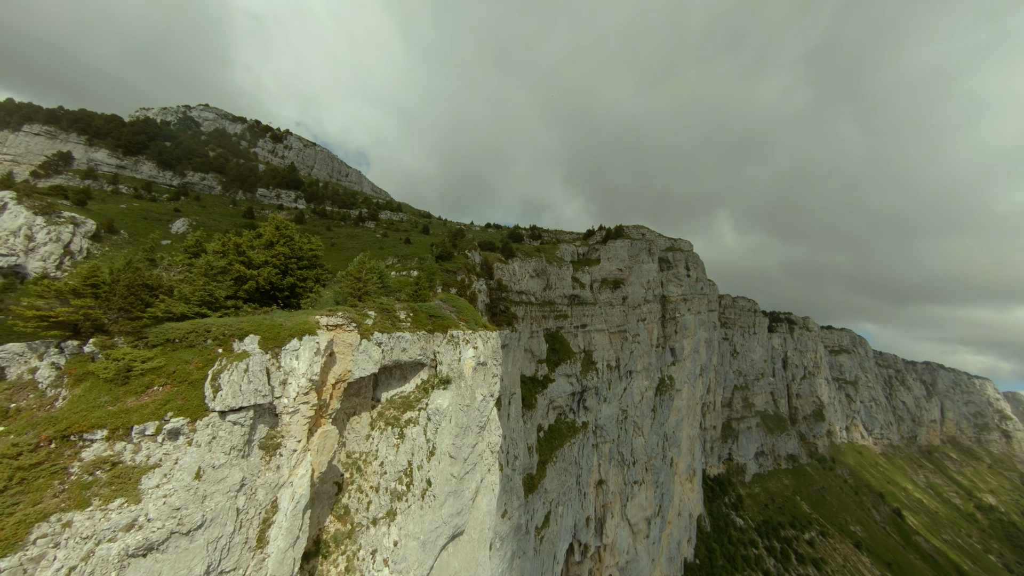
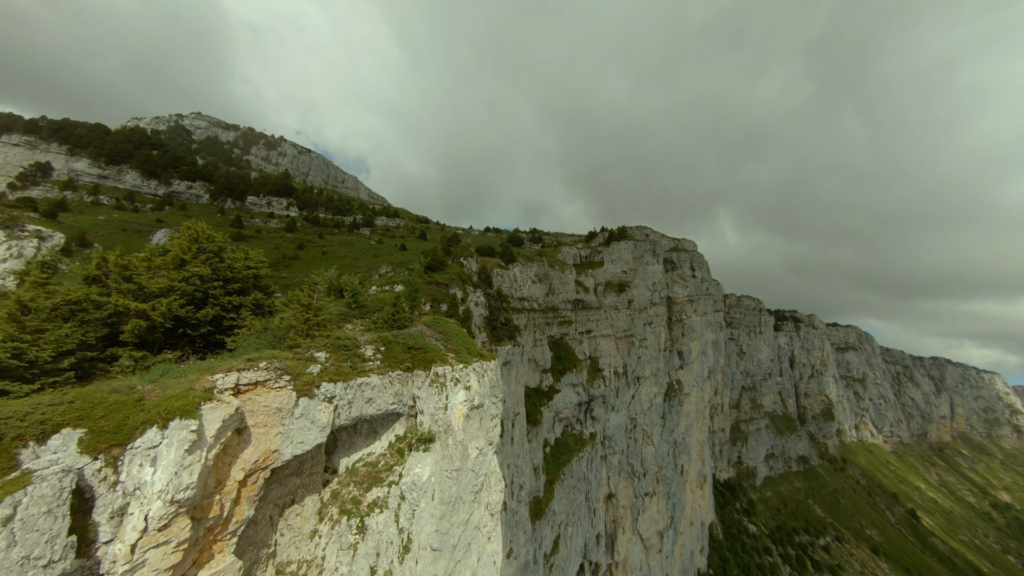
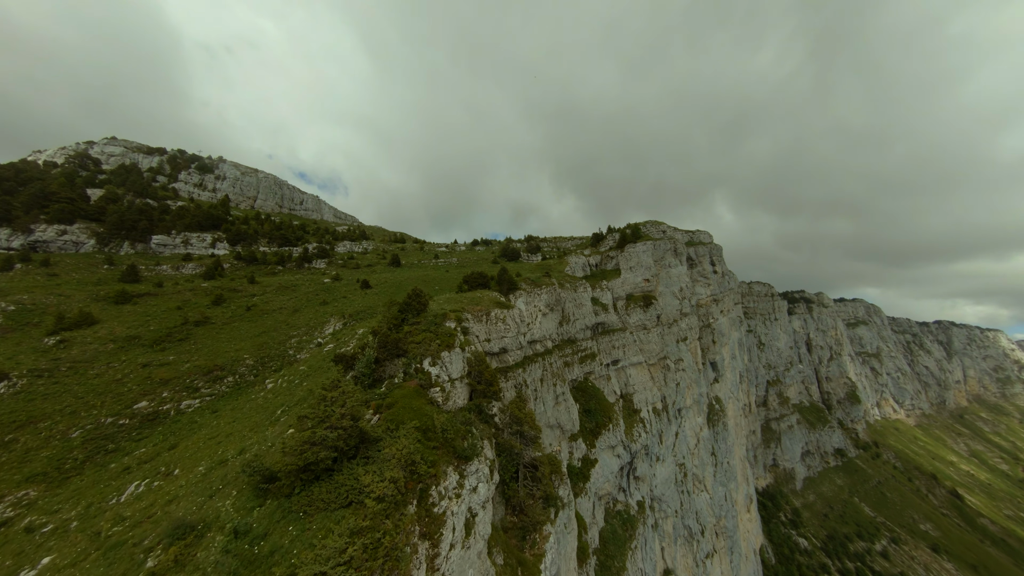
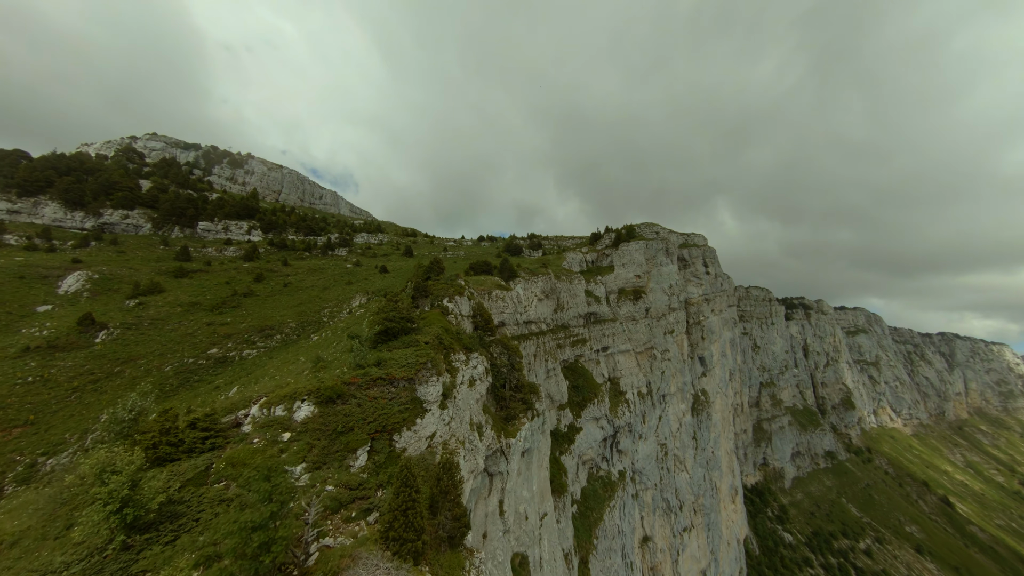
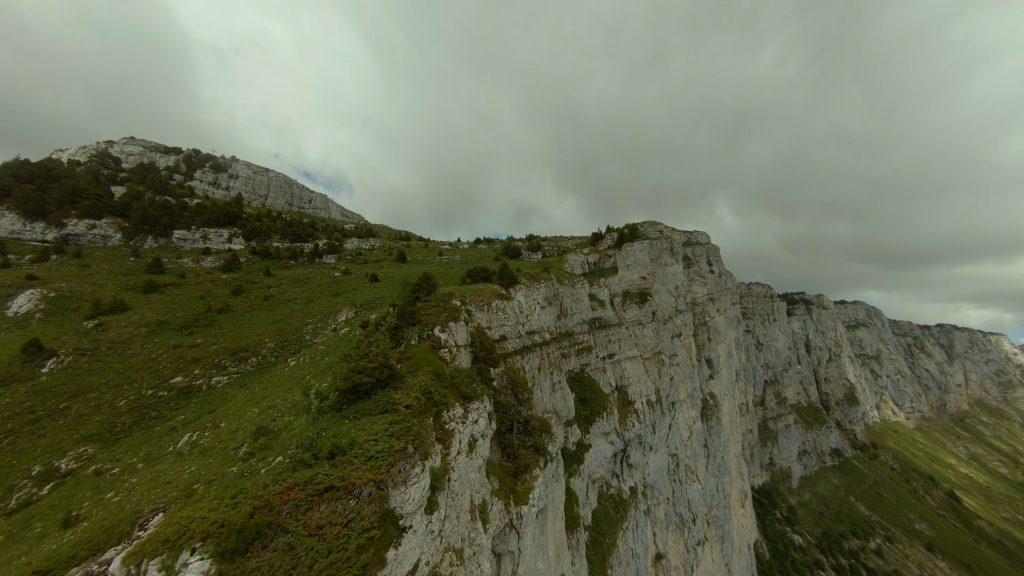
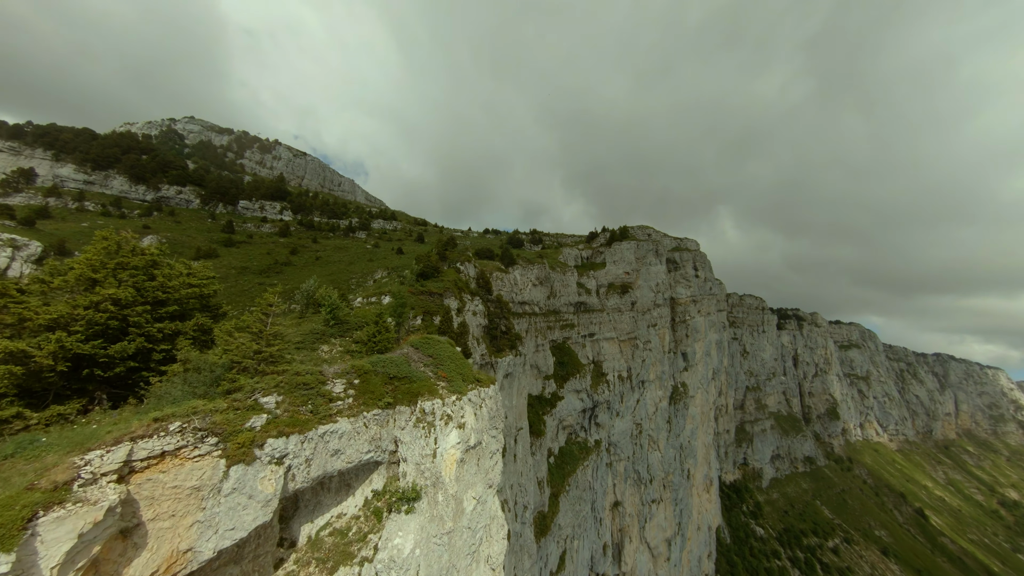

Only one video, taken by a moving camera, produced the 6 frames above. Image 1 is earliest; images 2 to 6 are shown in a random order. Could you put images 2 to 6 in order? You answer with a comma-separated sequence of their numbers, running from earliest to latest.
2, 6, 4, 5, 3
